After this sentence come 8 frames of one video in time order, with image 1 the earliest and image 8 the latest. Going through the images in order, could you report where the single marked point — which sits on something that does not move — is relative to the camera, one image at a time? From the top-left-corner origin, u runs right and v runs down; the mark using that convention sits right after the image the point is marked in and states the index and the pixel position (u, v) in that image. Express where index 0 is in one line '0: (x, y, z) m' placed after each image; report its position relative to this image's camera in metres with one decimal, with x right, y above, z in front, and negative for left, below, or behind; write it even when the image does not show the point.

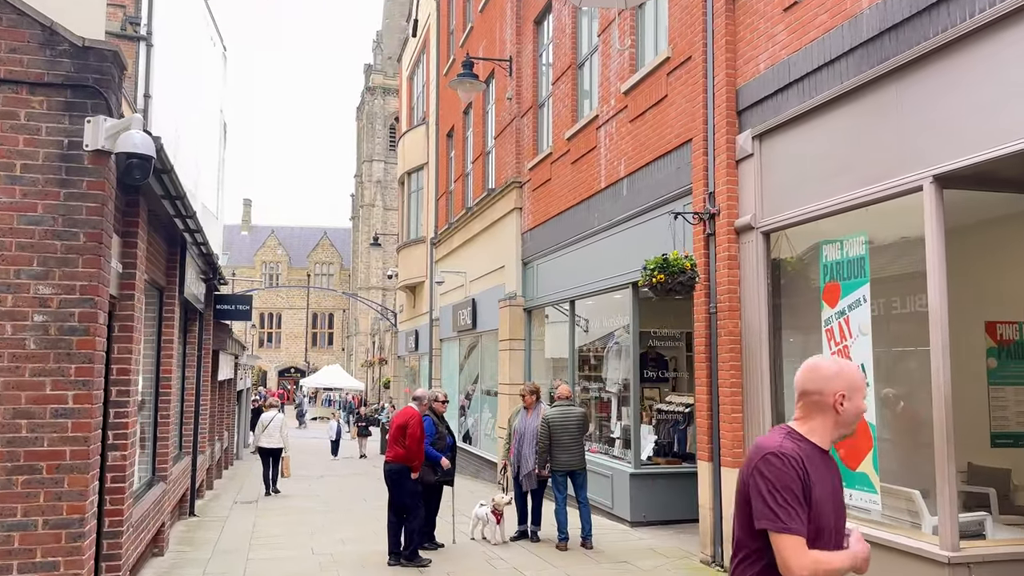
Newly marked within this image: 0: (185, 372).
0: (-4.6, -1.2, +10.9) m
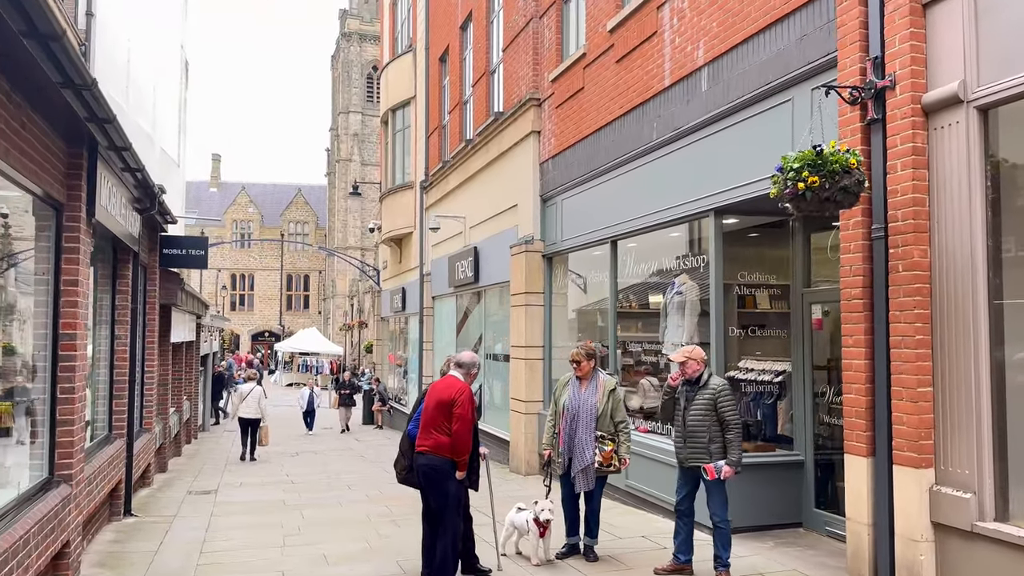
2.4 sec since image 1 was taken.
0: (-4.2, -0.5, +8.3) m
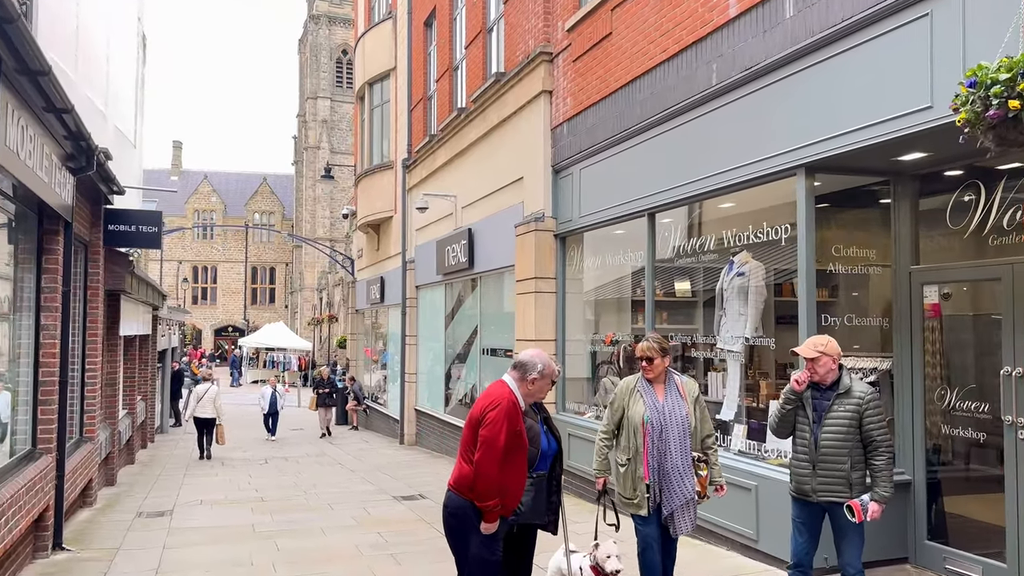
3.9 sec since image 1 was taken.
0: (-4.0, -0.3, +6.6) m
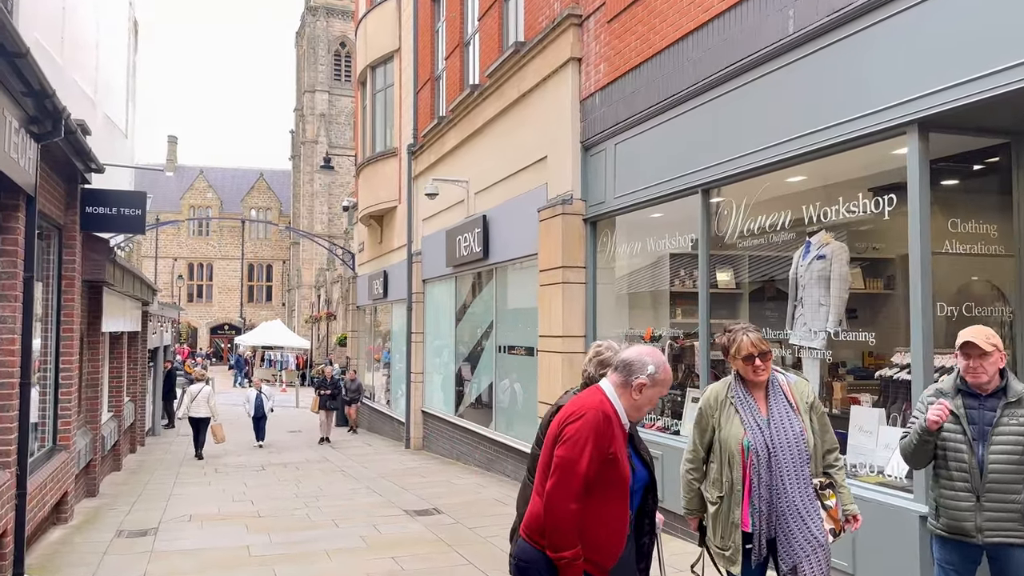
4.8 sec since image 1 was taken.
0: (-3.7, -0.2, +5.6) m
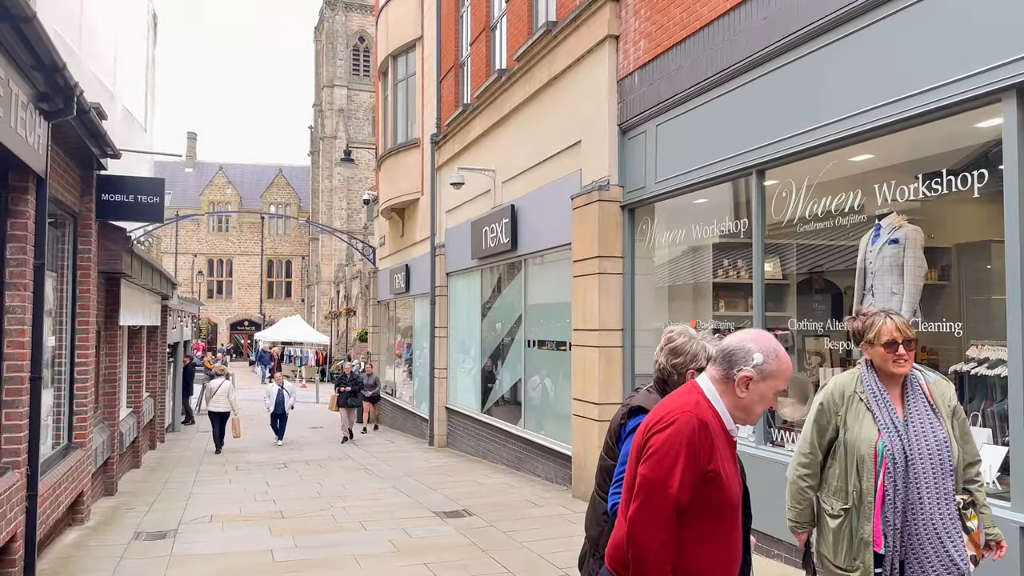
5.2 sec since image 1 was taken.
0: (-3.4, -0.1, +5.2) m
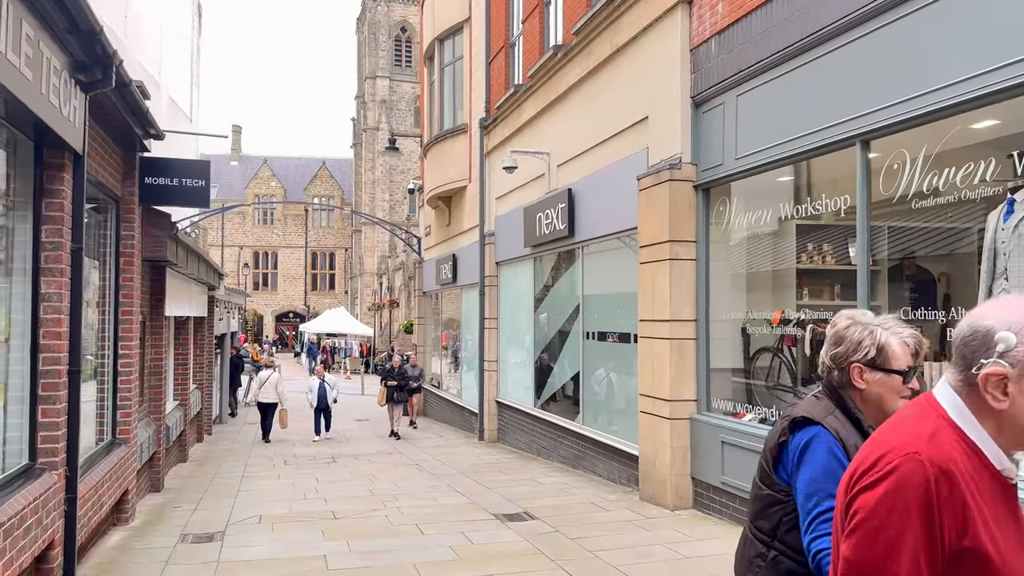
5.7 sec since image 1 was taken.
0: (-2.9, 0.0, +4.8) m
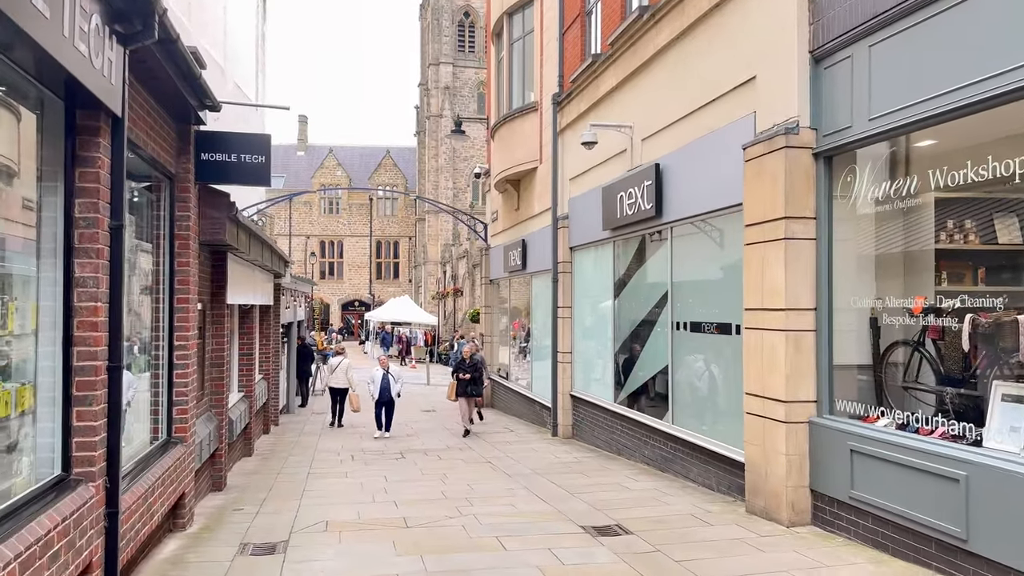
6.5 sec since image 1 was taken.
0: (-2.4, +0.1, +4.2) m
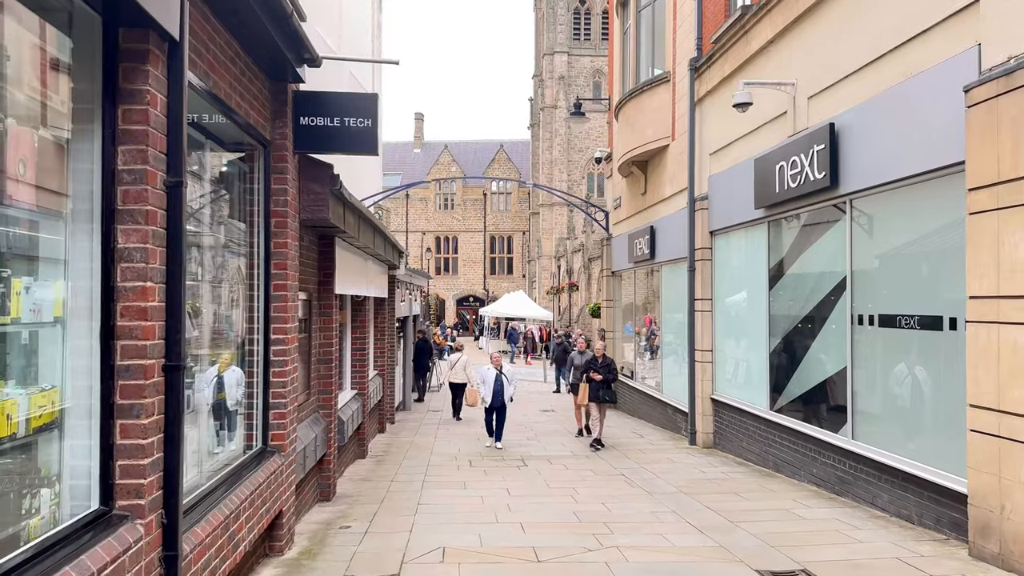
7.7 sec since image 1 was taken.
0: (-1.6, +0.2, +3.2) m
